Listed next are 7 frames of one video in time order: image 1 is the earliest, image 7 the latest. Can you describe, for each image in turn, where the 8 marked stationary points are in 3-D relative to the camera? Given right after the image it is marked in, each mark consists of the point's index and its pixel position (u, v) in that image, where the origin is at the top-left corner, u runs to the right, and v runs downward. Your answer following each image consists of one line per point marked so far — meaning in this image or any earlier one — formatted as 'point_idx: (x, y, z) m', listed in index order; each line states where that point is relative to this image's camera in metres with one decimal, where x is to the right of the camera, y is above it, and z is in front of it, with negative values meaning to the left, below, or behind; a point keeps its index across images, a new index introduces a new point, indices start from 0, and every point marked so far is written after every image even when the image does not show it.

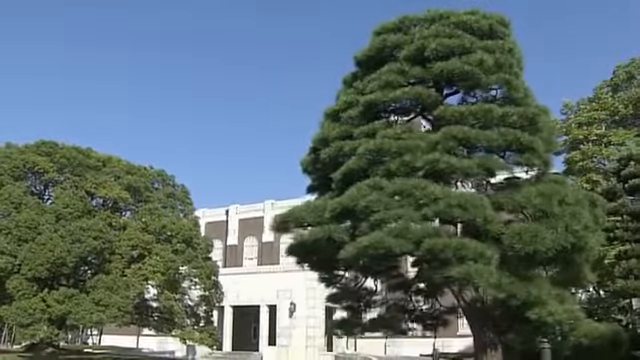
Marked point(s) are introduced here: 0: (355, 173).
0: (+0.6, +0.1, +12.3) m
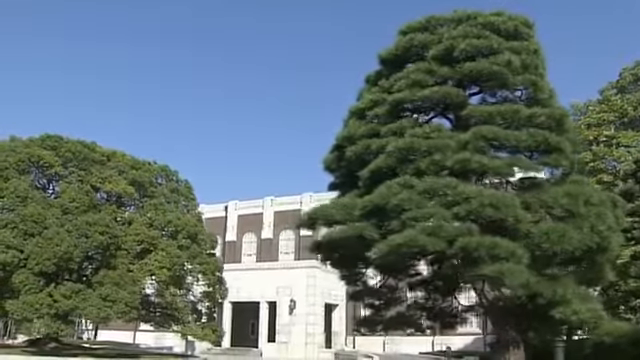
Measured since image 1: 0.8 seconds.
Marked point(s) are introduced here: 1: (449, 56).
0: (+1.1, +0.1, +12.3) m
1: (+2.3, +2.2, +12.9) m
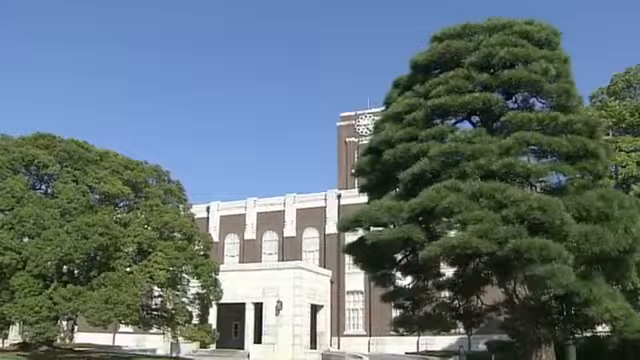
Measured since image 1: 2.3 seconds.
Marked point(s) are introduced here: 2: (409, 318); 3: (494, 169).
0: (+1.9, +0.1, +12.6) m
1: (+3.0, +2.1, +13.2) m
2: (+1.9, -2.8, +14.5) m
3: (+2.9, +0.2, +12.0) m
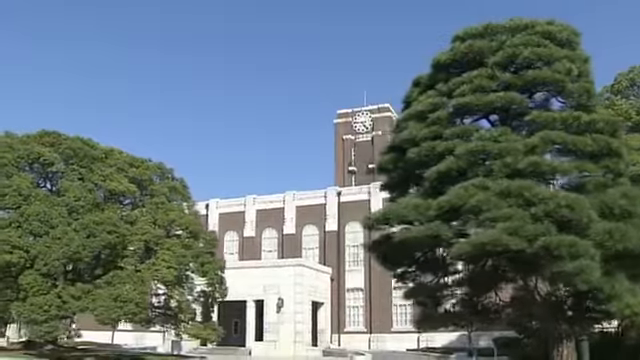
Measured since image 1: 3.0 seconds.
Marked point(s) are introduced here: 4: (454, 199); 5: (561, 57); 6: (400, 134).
0: (+2.3, +0.1, +12.7) m
1: (+3.5, +2.2, +13.3) m
2: (+2.3, -2.7, +14.6) m
3: (+3.4, +0.2, +12.1) m
4: (+2.2, -0.3, +11.9) m
5: (+4.4, +2.2, +13.2) m
6: (+1.5, +0.9, +13.8) m
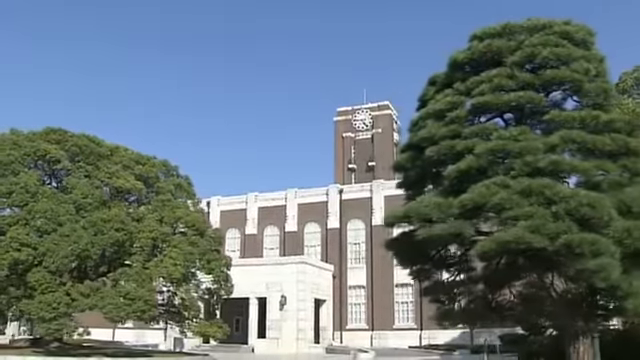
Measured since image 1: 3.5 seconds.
0: (+2.7, +0.1, +12.8) m
1: (+3.9, +2.2, +13.4) m
2: (+2.6, -2.7, +14.7) m
3: (+3.7, +0.2, +12.2) m
4: (+2.6, -0.3, +12.0) m
5: (+4.8, +2.3, +13.3) m
6: (+1.9, +0.9, +13.8) m
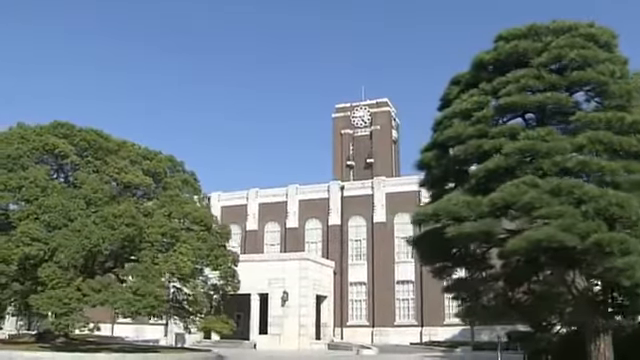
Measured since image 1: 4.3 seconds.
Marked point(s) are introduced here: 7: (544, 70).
0: (+3.2, +0.2, +12.9) m
1: (+4.4, +2.2, +13.6) m
2: (+3.1, -2.7, +14.8) m
3: (+4.3, +0.2, +12.4) m
4: (+3.1, -0.3, +12.1) m
5: (+5.3, +2.3, +13.5) m
6: (+2.4, +0.9, +13.9) m
7: (+4.1, +2.0, +13.4) m
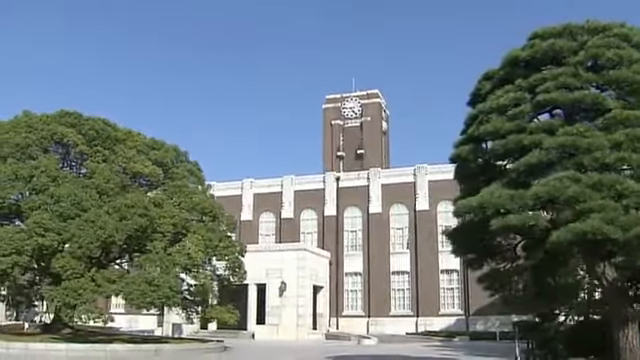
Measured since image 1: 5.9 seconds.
0: (+4.0, +0.2, +13.2) m
1: (+5.2, +2.3, +13.9) m
2: (+3.7, -2.5, +15.2) m
3: (+5.1, +0.3, +12.7) m
4: (+3.9, -0.2, +12.4) m
5: (+6.1, +2.3, +13.8) m
6: (+3.1, +1.0, +14.2) m
7: (+4.9, +2.1, +13.7) m
